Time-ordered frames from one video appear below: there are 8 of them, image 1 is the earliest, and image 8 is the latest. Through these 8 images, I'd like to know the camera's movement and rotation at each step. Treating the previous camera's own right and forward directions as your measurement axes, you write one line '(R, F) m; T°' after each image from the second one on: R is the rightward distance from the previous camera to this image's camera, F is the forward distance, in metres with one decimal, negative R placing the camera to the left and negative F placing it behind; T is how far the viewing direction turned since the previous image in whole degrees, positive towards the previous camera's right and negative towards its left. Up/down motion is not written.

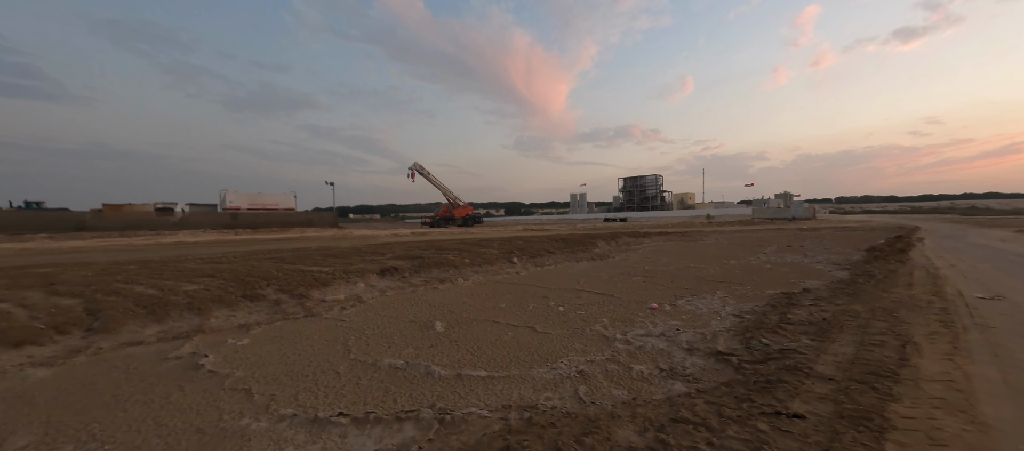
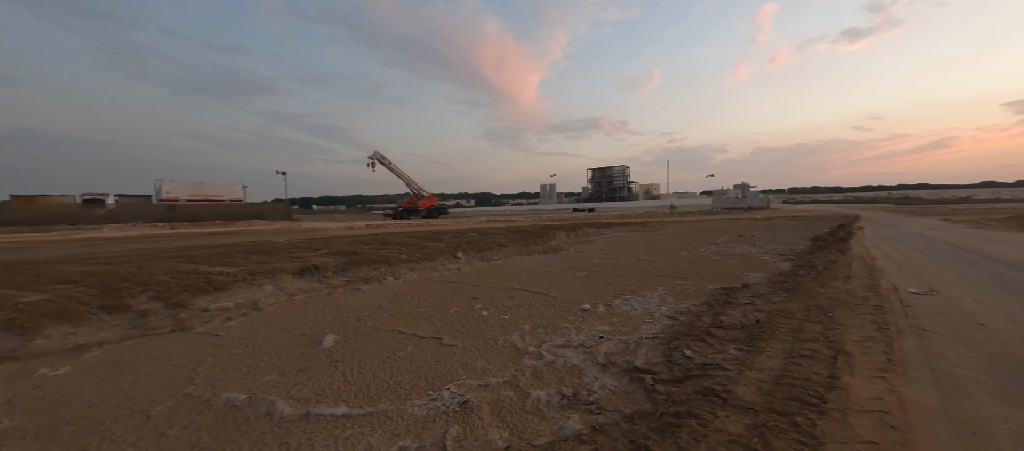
(+1.0, +0.9) m; +4°
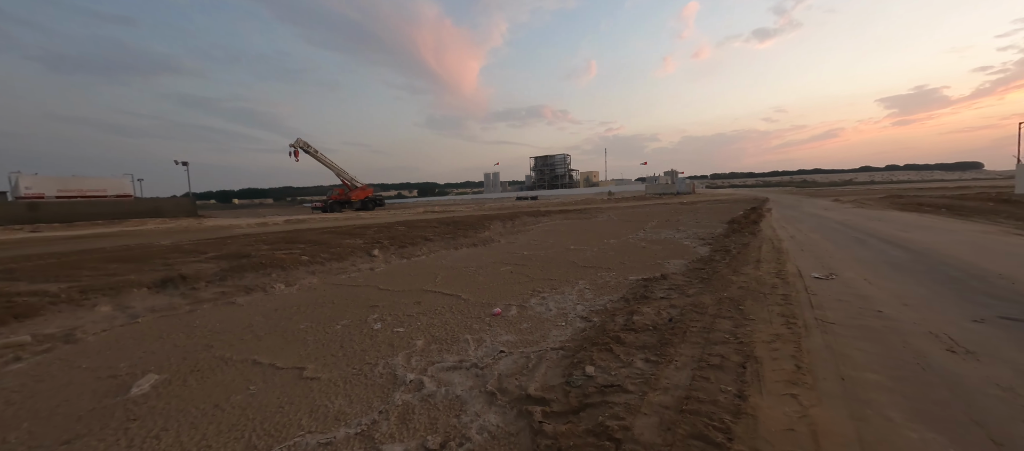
(+0.8, +0.8) m; +8°
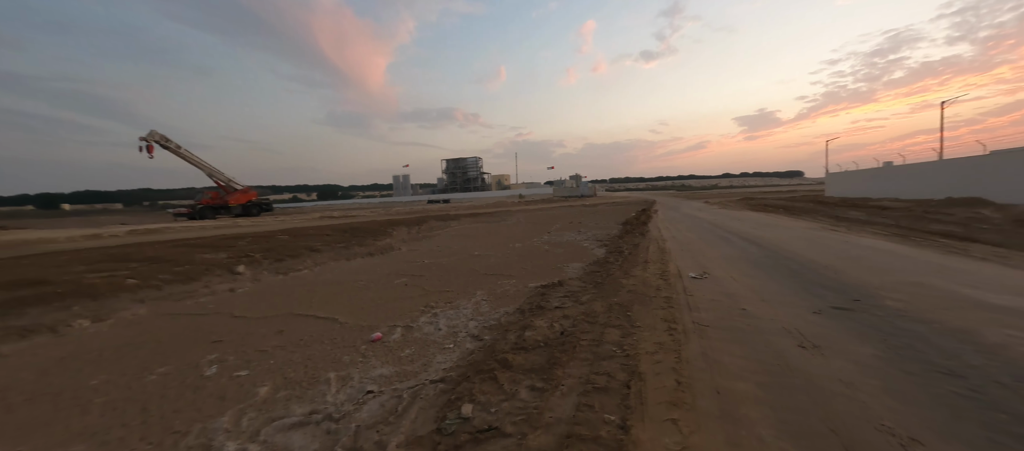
(+0.5, +0.5) m; +14°
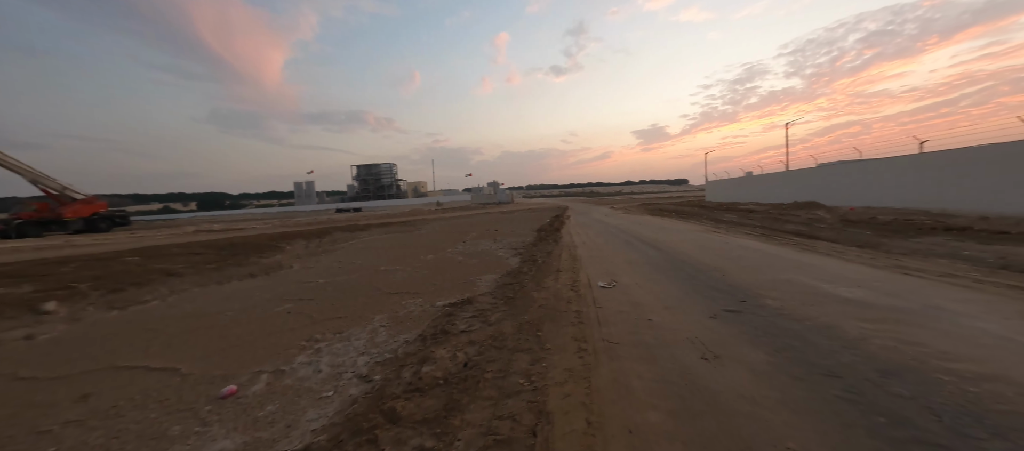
(+0.3, +0.5) m; +13°
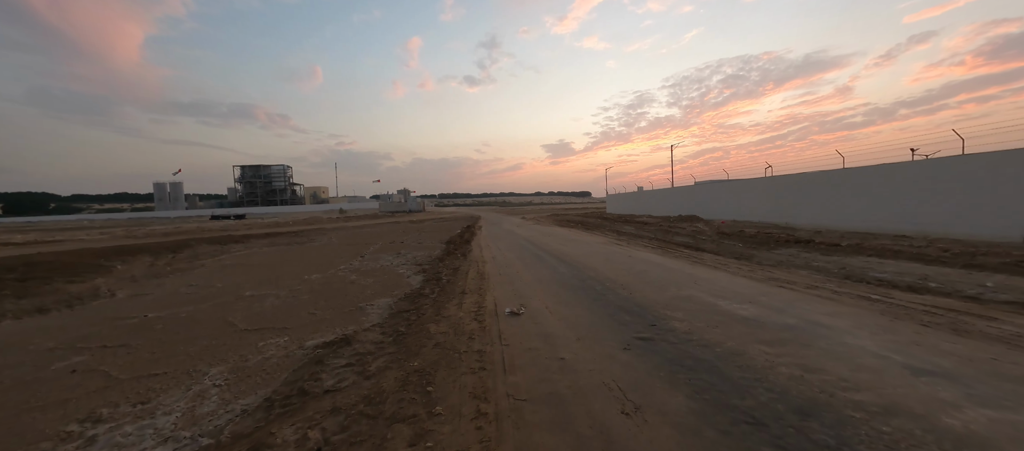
(+0.3, +0.9) m; +14°
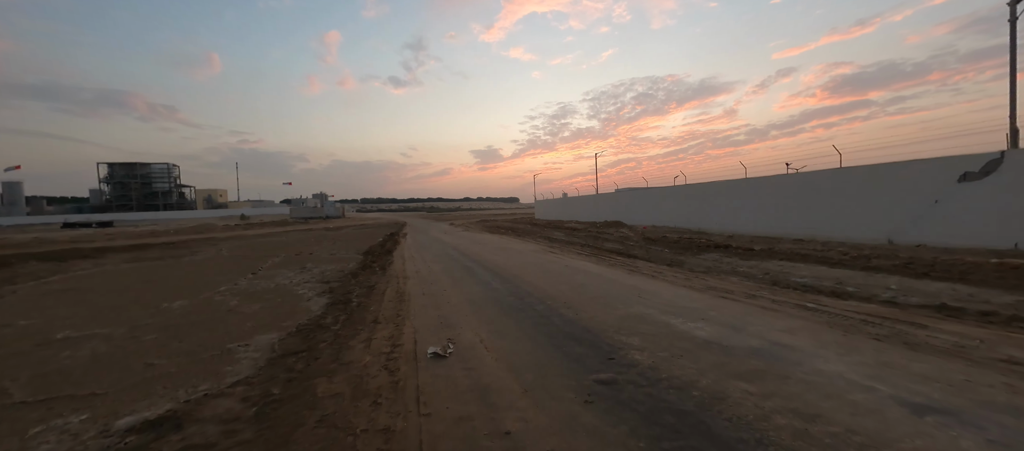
(+0.1, +1.2) m; +11°
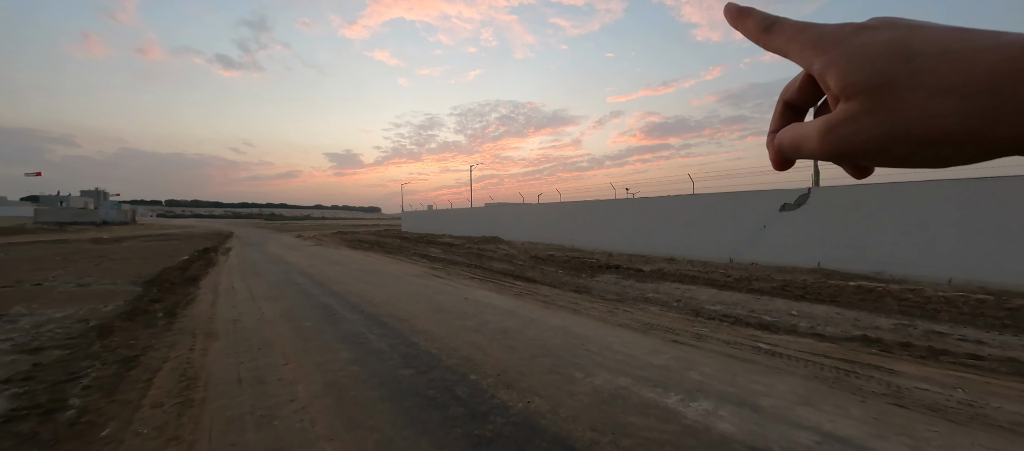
(-0.5, +2.5) m; +21°
